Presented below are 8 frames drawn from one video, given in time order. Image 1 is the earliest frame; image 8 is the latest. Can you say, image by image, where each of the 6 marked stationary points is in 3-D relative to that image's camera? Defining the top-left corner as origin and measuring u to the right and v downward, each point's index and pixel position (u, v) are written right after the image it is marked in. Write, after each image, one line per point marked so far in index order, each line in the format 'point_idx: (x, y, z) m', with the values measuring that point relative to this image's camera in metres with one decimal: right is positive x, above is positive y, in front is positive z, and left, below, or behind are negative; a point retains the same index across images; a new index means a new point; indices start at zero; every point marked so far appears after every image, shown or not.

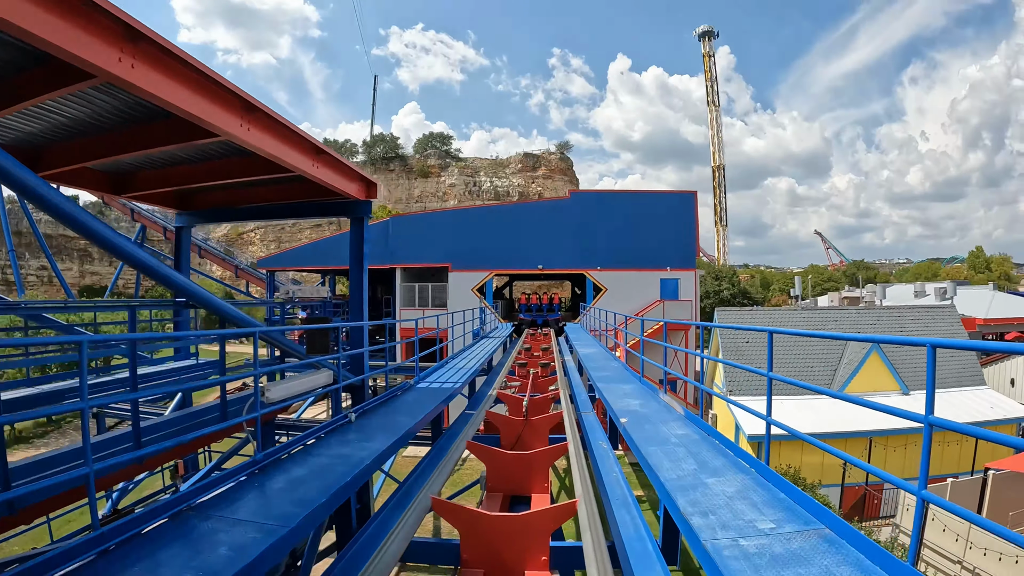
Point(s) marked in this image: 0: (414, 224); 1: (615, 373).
0: (-3.2, +2.2, +18.0) m
1: (+1.4, -1.1, +7.4) m
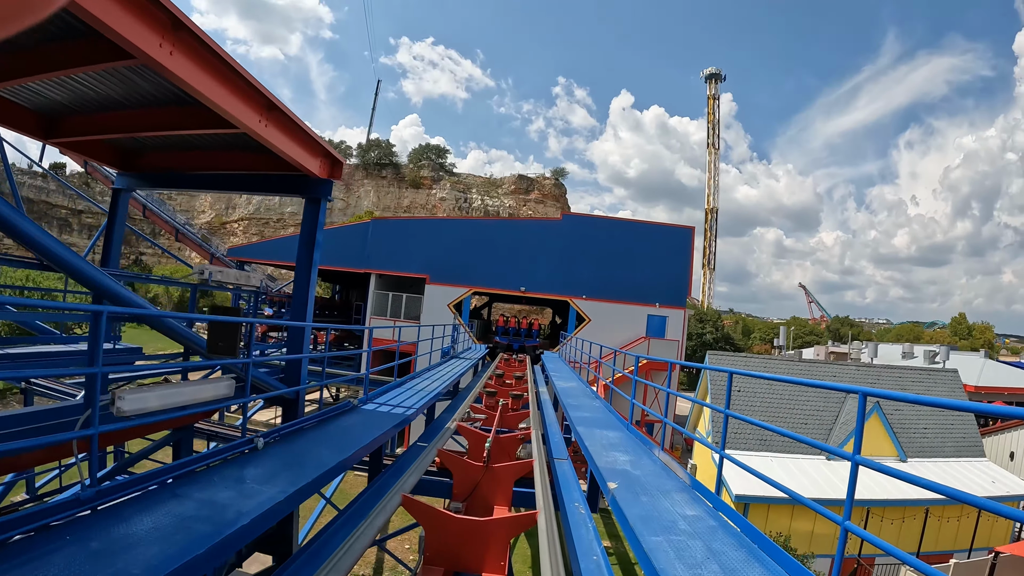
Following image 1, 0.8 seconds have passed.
0: (-3.6, +1.9, +17.0) m
1: (+1.0, -1.5, +6.4) m
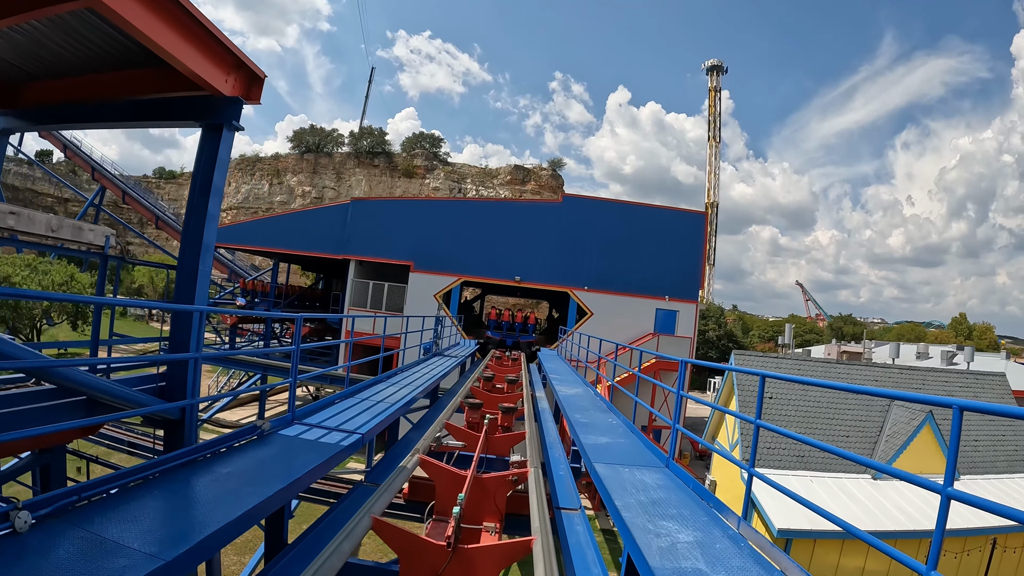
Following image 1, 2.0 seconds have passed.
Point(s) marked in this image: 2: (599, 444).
0: (-3.8, +2.3, +15.2) m
1: (+0.9, -1.3, +4.8) m
2: (+0.7, -1.2, +4.2) m
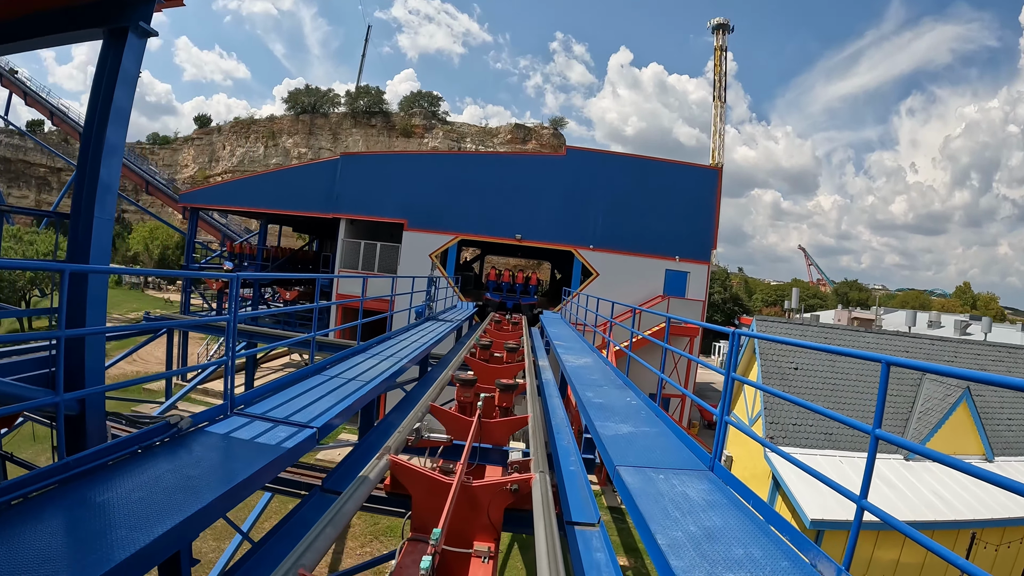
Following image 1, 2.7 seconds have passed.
0: (-3.8, +3.3, +14.2) m
1: (+0.9, -0.9, +4.0) m
2: (+0.7, -0.9, +3.4) m
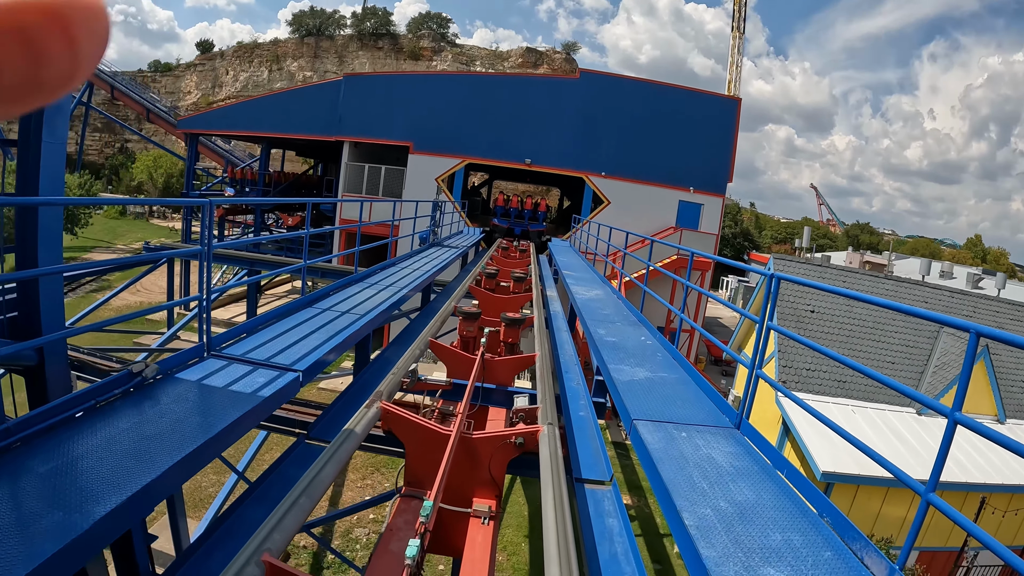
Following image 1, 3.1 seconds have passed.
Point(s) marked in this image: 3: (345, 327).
0: (-3.5, +5.1, +13.3) m
1: (+0.9, -0.4, +3.7) m
2: (+0.7, -0.5, +3.1) m
3: (-1.2, -0.3, +3.8) m
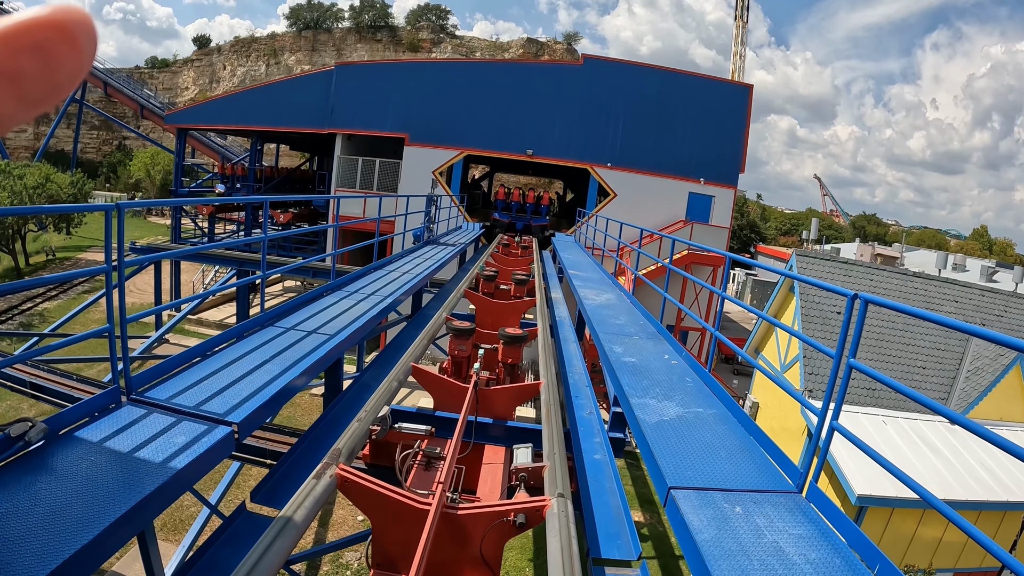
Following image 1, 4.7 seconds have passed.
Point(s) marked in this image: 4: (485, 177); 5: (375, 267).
0: (-3.5, +5.1, +12.7) m
1: (+0.9, -0.5, +3.1) m
2: (+0.7, -0.6, +2.5) m
3: (-1.2, -0.3, +3.2) m
4: (-1.0, +3.9, +19.7) m
5: (-1.7, +0.2, +6.5) m
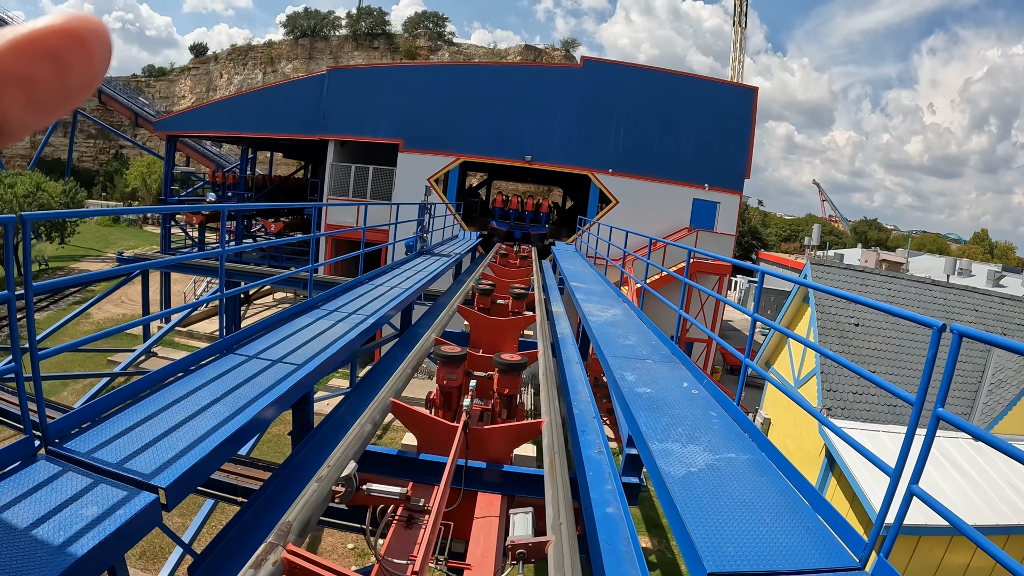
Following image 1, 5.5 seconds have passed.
0: (-3.6, +4.8, +12.3) m
1: (+0.9, -0.6, +2.7) m
2: (+0.7, -0.7, +2.1) m
3: (-1.2, -0.5, +2.8) m
4: (-1.1, +3.6, +19.4) m
5: (-1.7, +0.1, +6.1) m
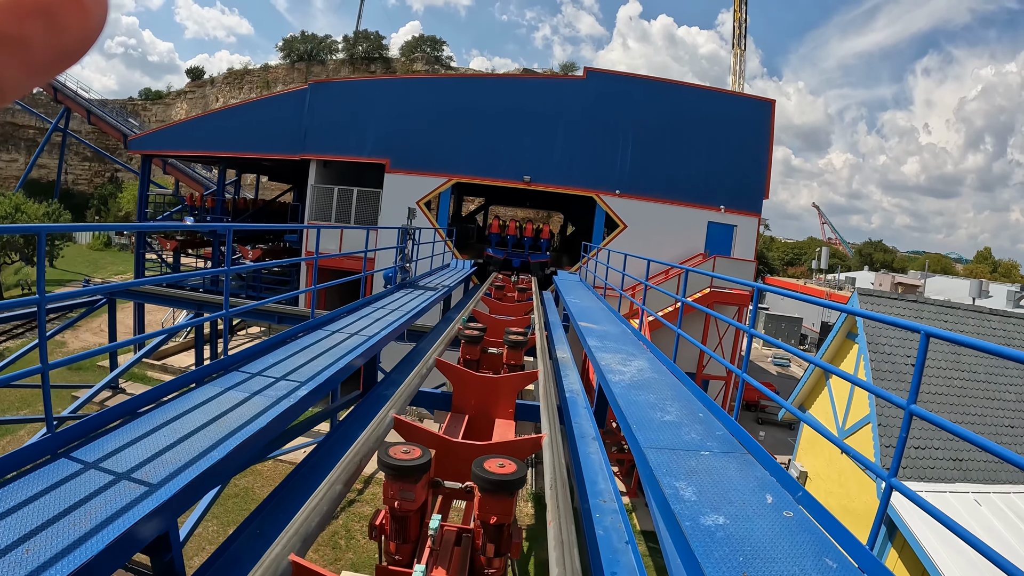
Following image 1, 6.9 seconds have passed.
0: (-3.7, +4.2, +11.5) m
1: (+0.9, -0.8, +1.6) m
2: (+0.7, -0.9, +1.0) m
3: (-1.2, -0.7, +1.7) m
4: (-1.2, +2.7, +18.5) m
5: (-1.7, -0.3, +5.0) m
